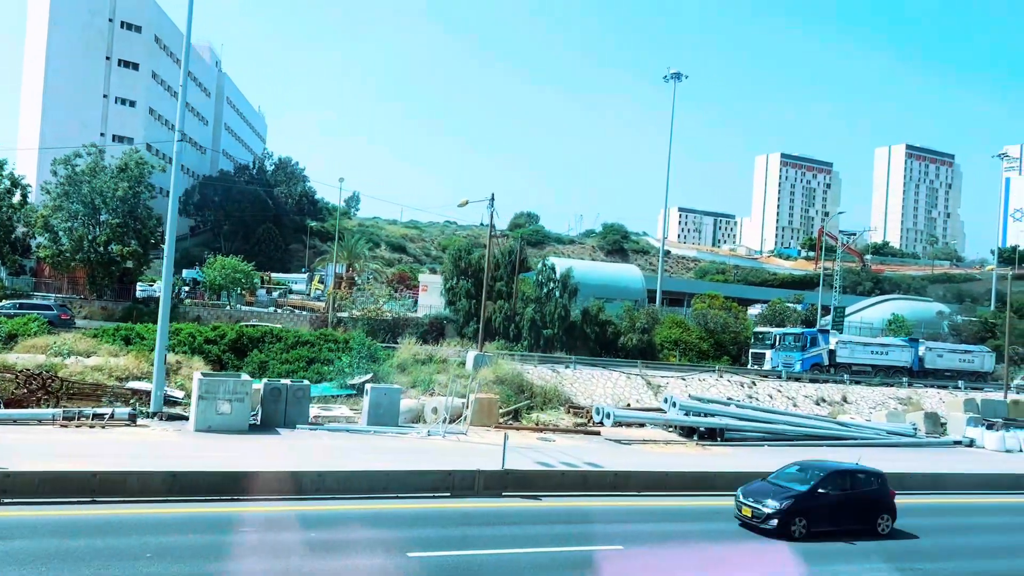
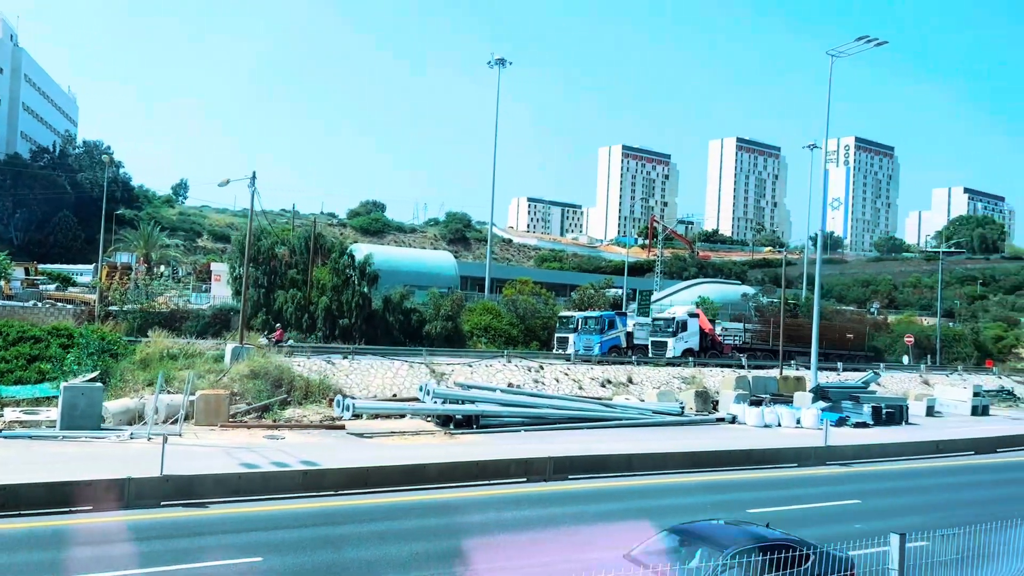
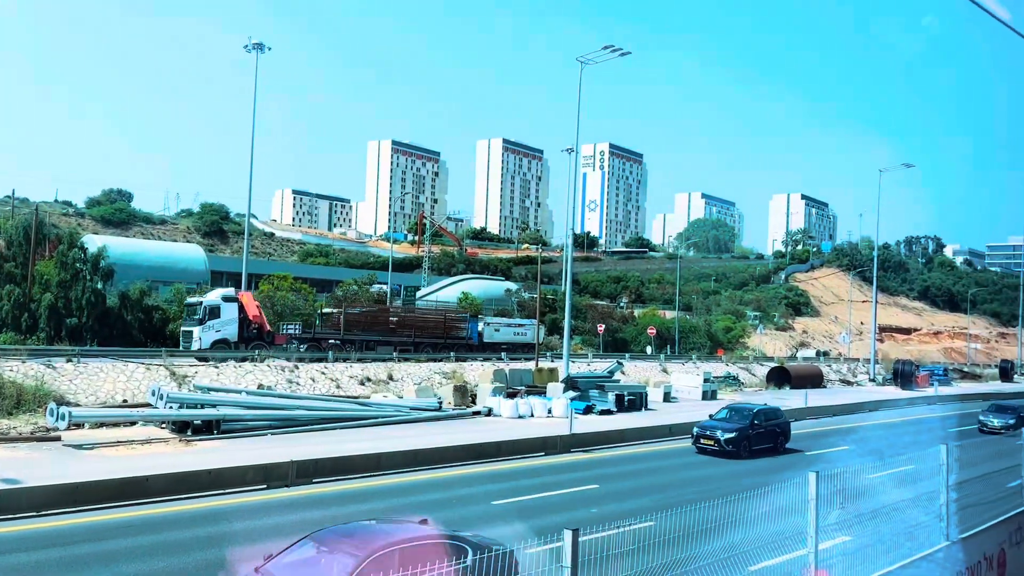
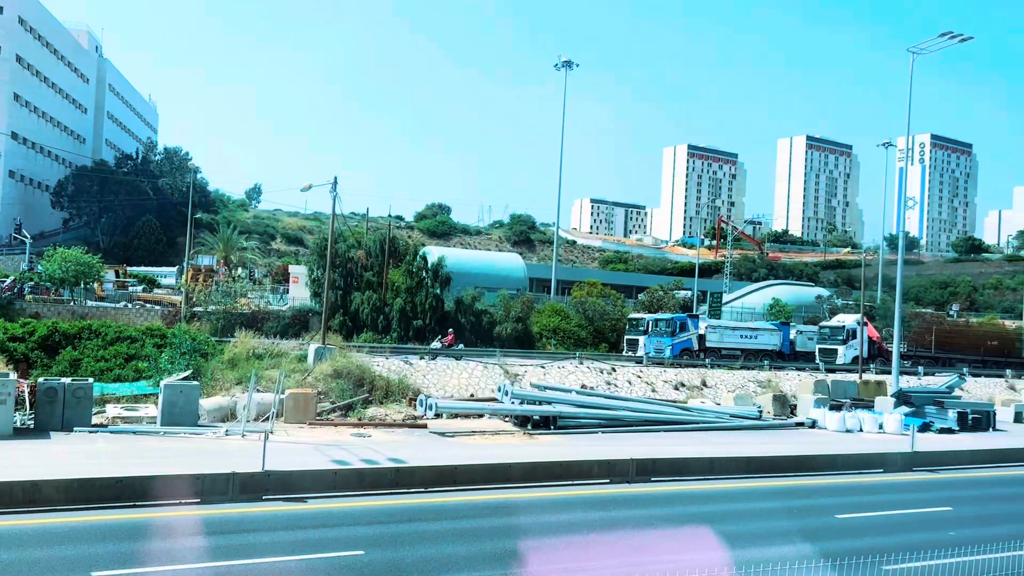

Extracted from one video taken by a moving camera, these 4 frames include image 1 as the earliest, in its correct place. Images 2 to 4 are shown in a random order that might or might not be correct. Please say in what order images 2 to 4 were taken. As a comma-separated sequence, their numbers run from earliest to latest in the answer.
4, 2, 3
